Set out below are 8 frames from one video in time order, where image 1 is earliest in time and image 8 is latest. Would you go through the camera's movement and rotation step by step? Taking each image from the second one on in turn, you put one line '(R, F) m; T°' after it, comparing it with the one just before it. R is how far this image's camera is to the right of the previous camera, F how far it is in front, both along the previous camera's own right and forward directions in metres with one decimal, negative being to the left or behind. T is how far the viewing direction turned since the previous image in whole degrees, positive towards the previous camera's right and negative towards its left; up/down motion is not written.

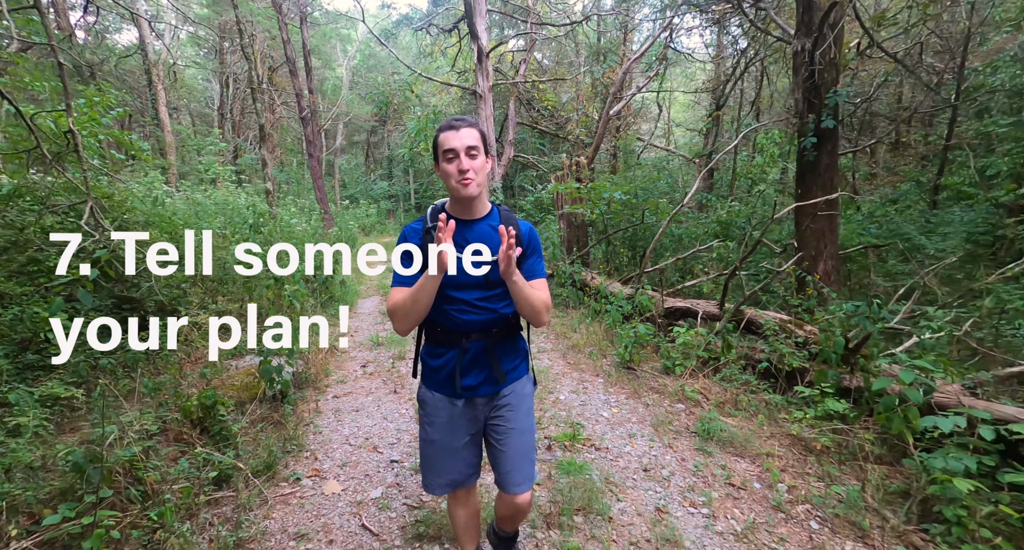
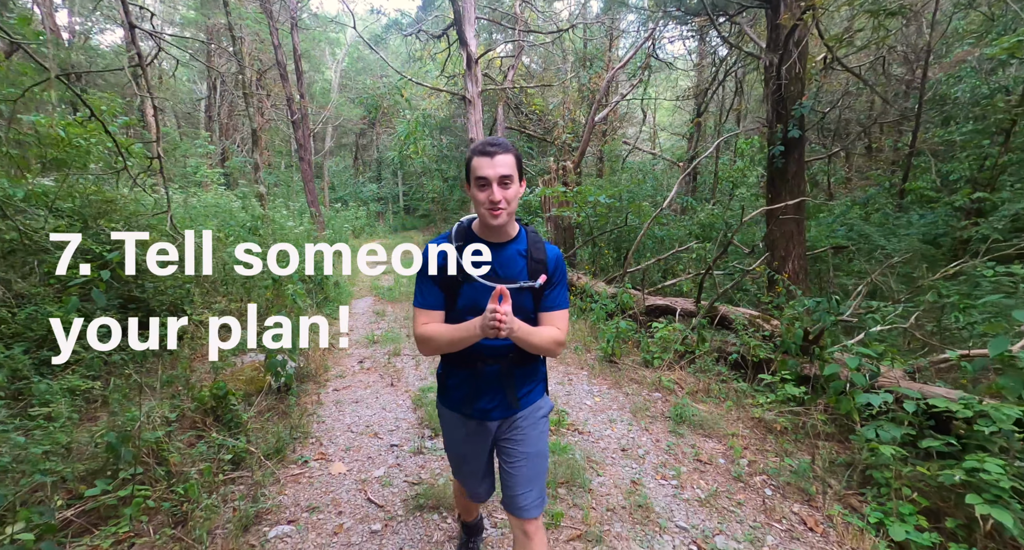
(0.0, -0.3) m; +1°
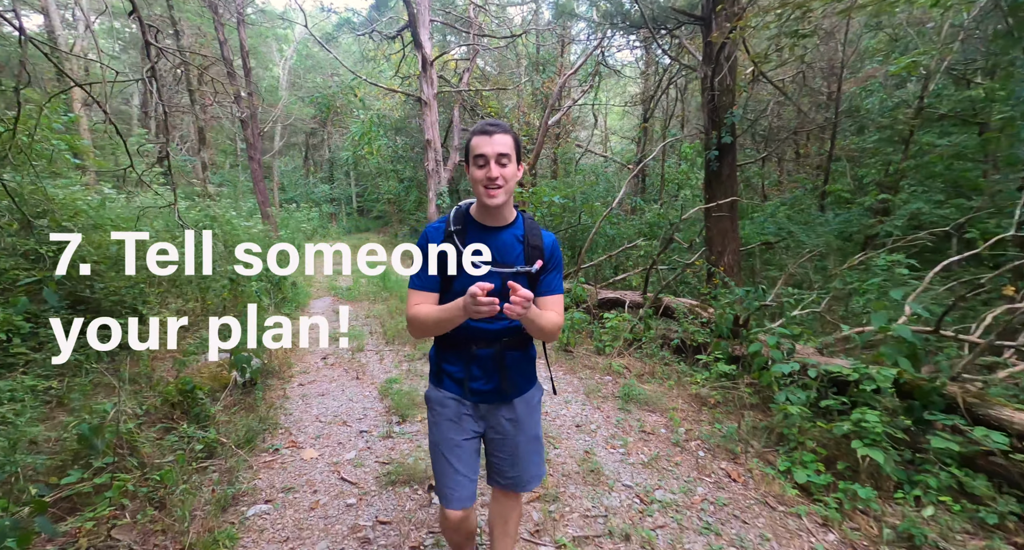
(0.0, -0.3) m; +5°
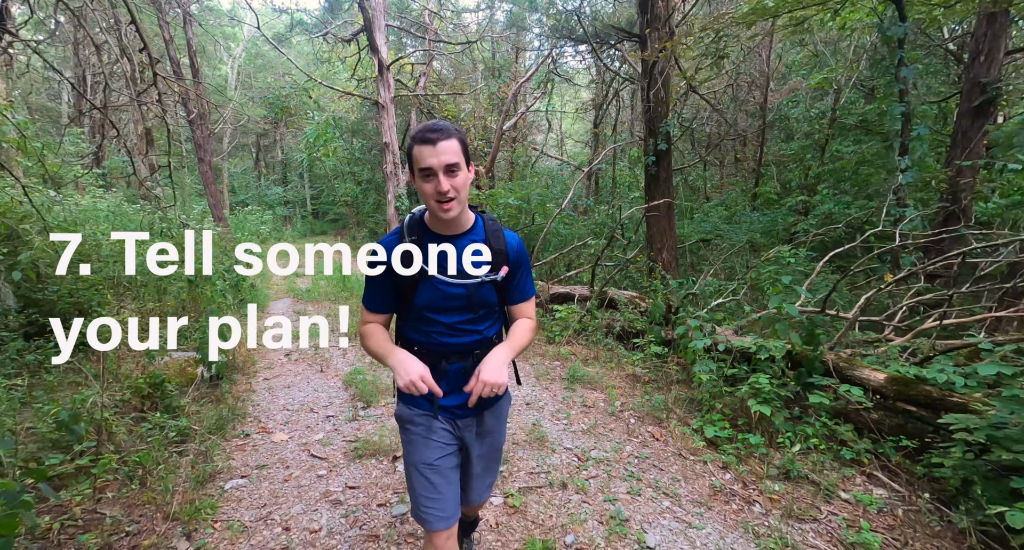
(+0.1, -0.4) m; +5°
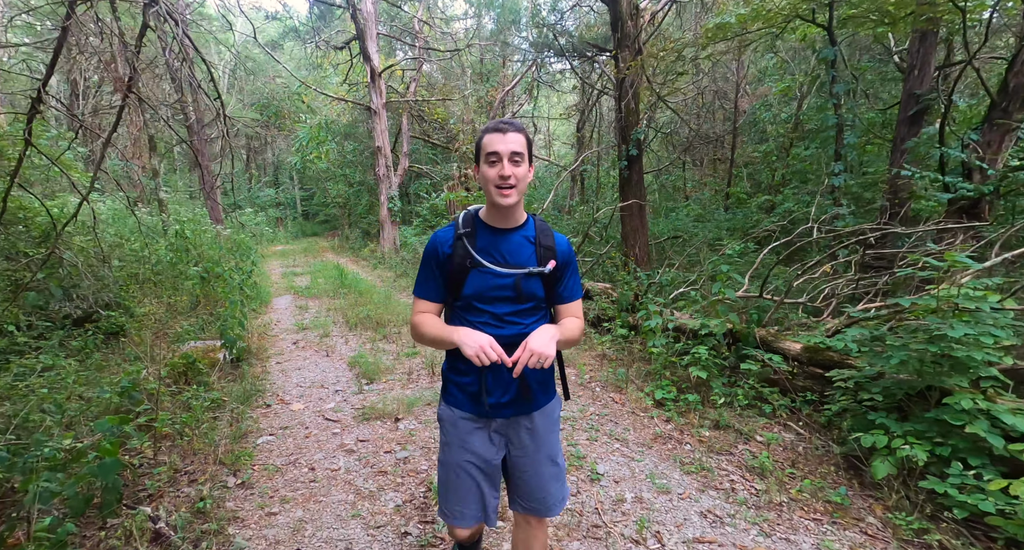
(+0.1, -0.7) m; +1°
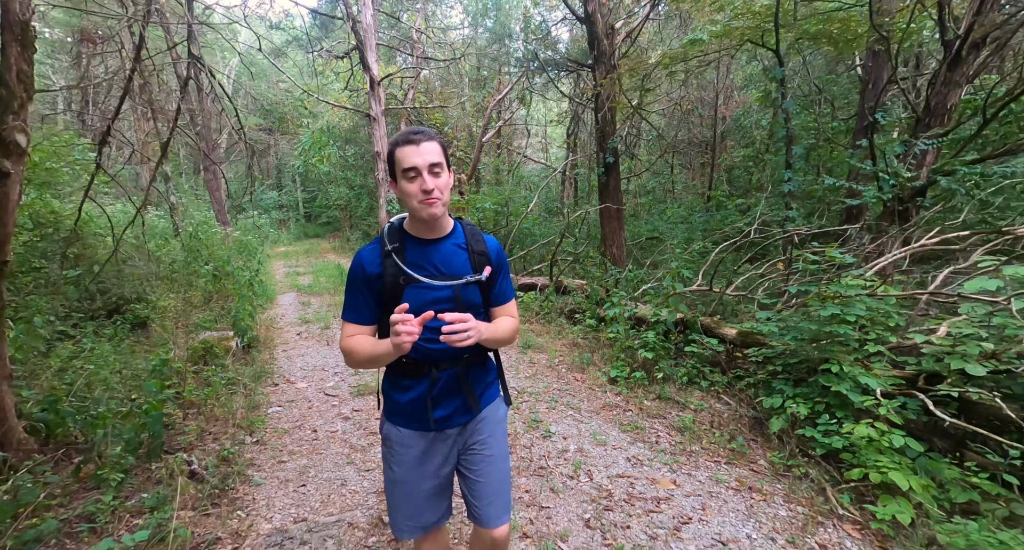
(+0.3, -0.6) m; 0°
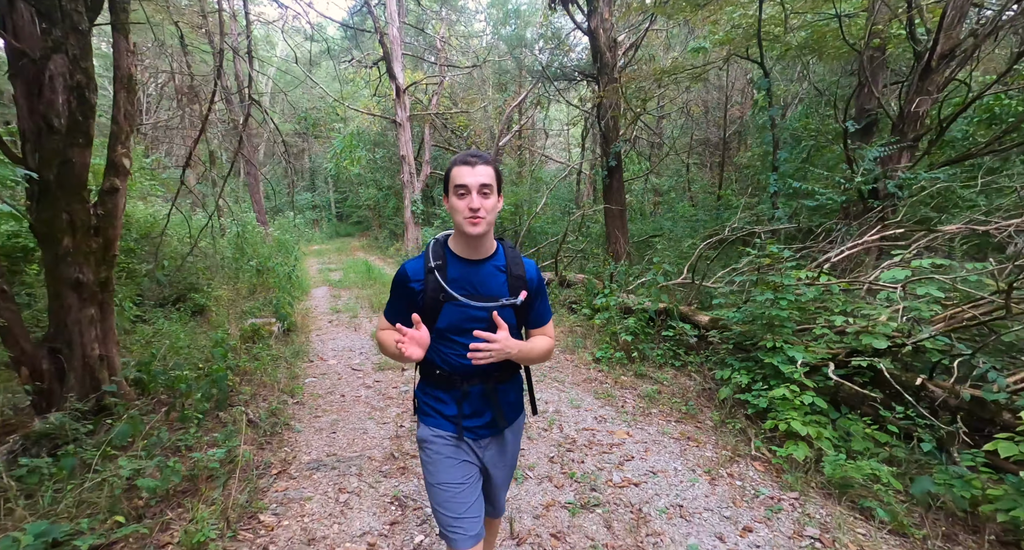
(+0.3, -0.7) m; -3°
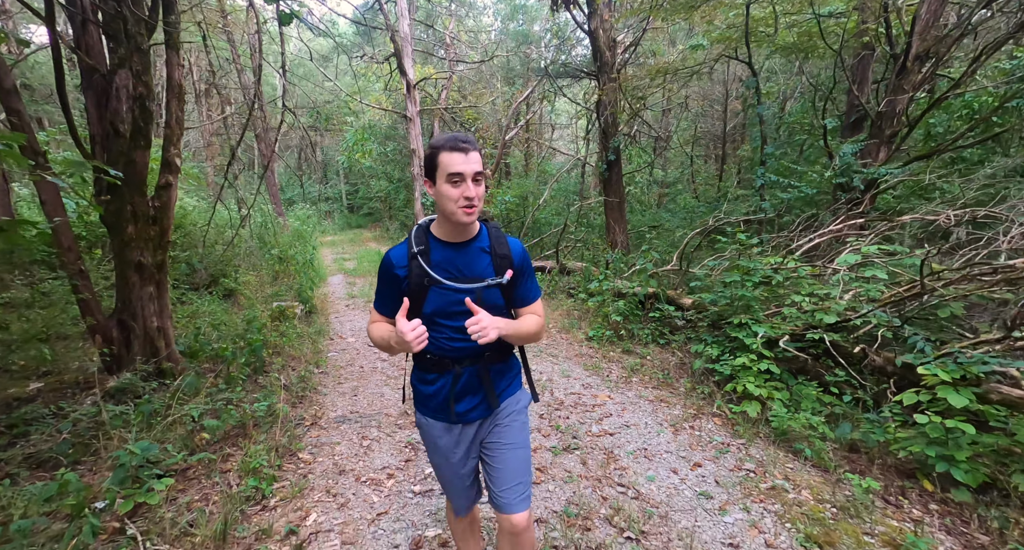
(+0.1, -0.5) m; -1°
